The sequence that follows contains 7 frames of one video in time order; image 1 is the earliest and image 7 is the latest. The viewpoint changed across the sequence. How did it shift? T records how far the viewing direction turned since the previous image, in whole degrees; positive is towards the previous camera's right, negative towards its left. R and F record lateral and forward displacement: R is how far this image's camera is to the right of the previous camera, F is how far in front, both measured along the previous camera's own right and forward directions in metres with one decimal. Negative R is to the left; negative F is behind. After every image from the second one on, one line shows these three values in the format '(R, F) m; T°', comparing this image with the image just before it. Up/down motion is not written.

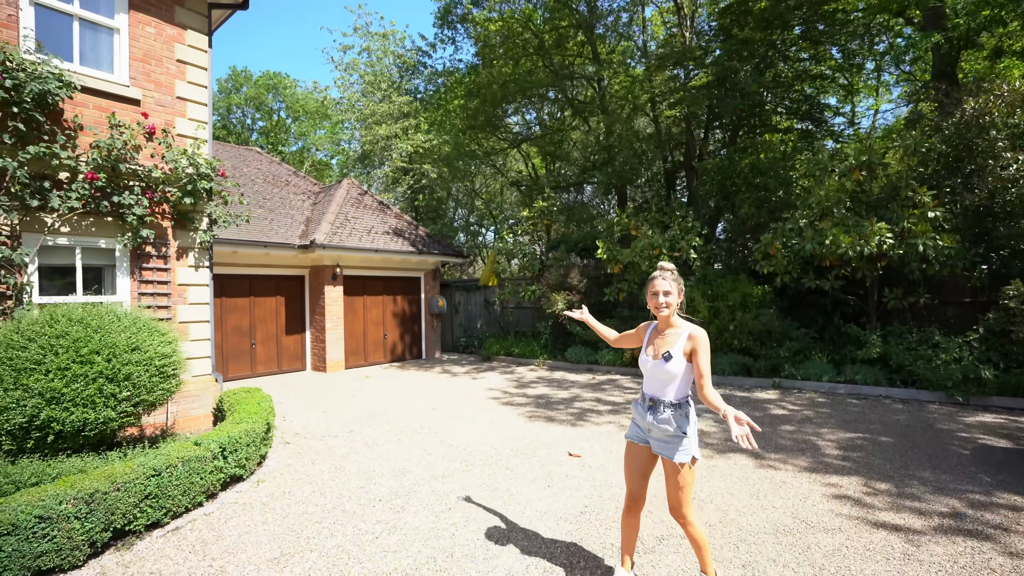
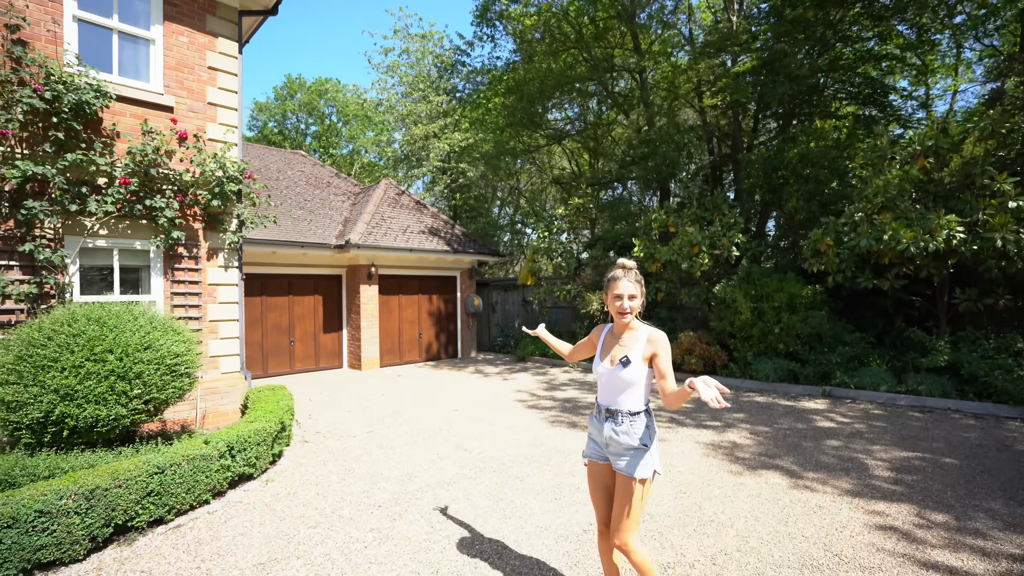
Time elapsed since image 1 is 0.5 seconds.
(+0.4, +0.2) m; -6°
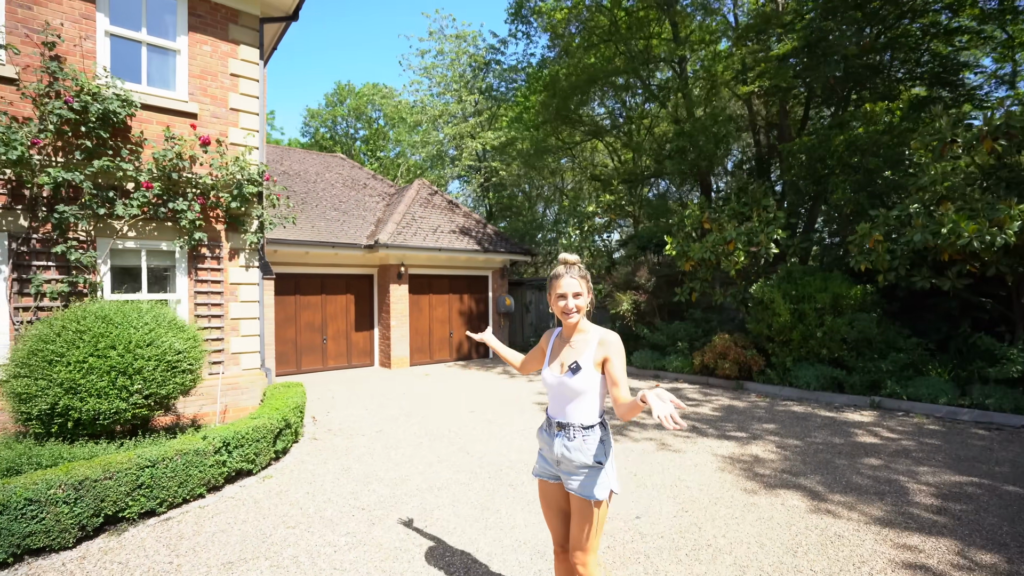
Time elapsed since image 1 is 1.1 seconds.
(+0.6, +0.2) m; -6°
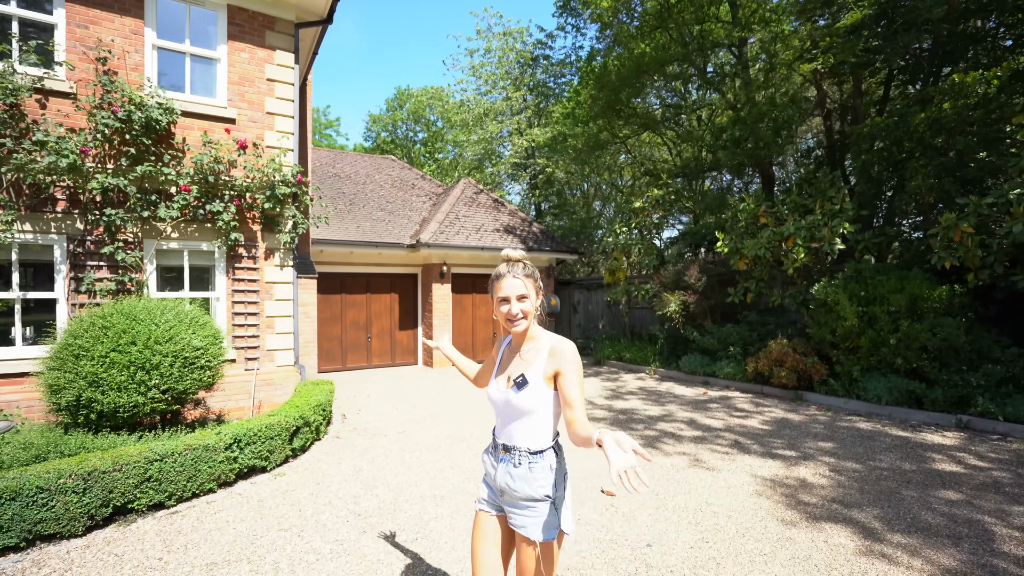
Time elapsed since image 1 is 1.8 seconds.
(+0.5, +0.3) m; -8°
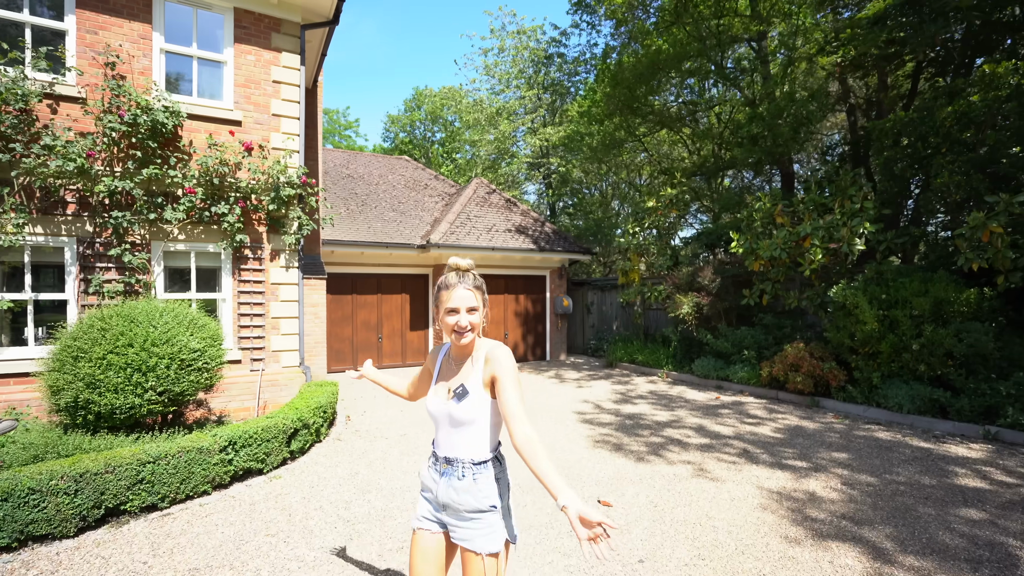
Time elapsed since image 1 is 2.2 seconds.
(+0.2, +0.1) m; -2°
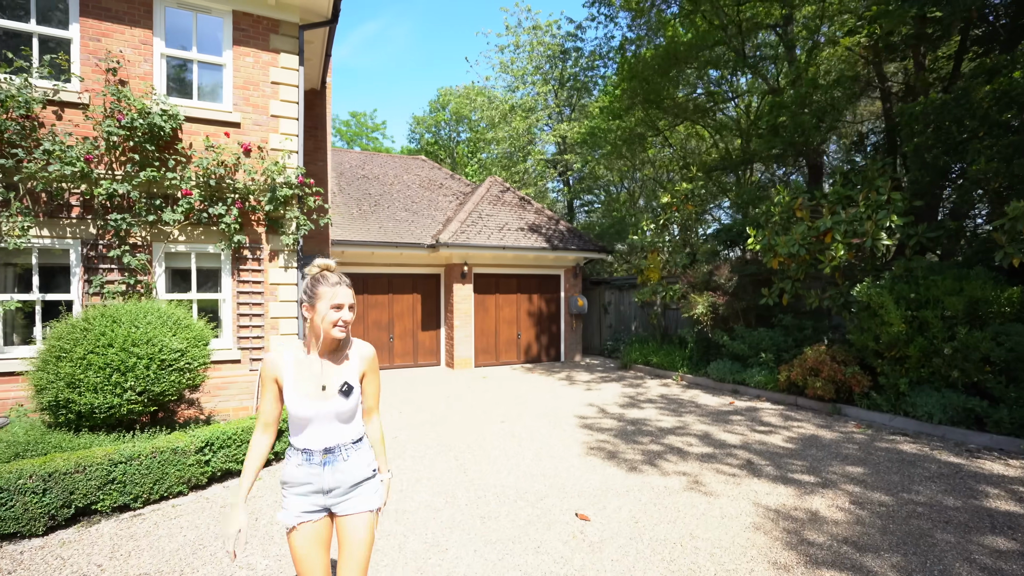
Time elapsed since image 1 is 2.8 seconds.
(+0.5, +0.2) m; -4°
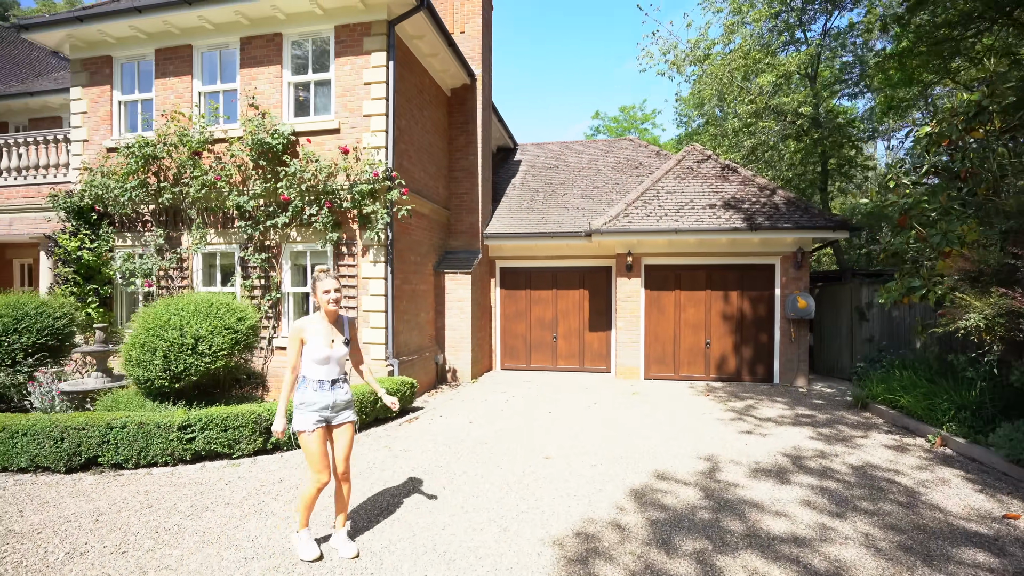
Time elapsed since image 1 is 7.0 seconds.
(+2.8, +2.6) m; -36°
